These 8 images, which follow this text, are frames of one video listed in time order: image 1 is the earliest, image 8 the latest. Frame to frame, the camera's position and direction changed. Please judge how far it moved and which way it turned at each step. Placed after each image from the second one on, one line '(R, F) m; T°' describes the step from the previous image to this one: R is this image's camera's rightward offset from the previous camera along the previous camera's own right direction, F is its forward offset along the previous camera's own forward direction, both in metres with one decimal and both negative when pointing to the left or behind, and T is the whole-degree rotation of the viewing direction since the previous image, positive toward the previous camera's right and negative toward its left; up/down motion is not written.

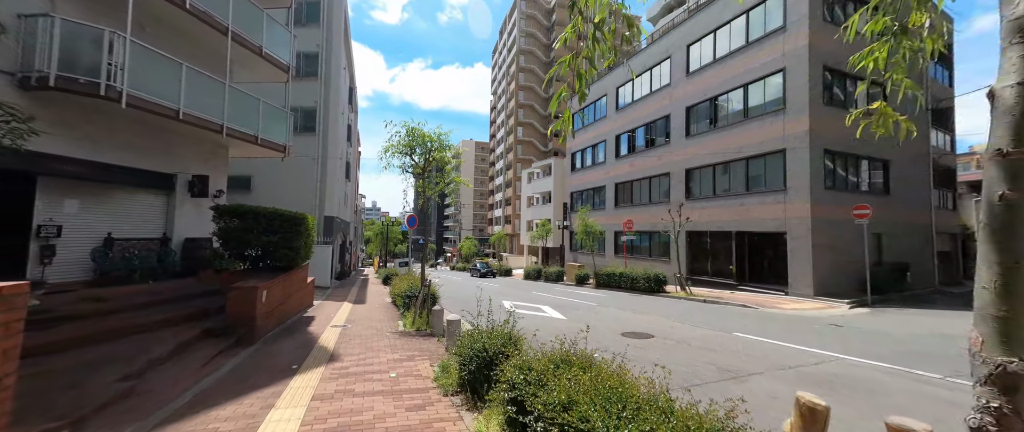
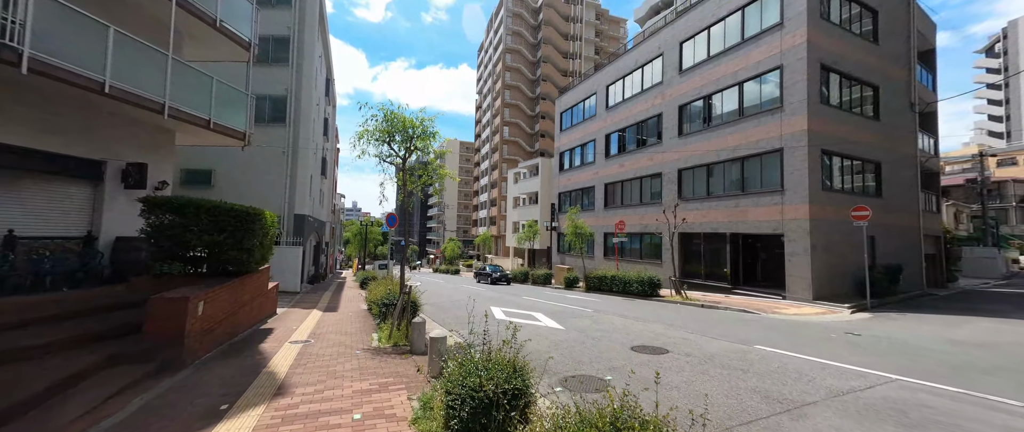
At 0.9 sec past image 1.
(-0.2, +1.1) m; +3°
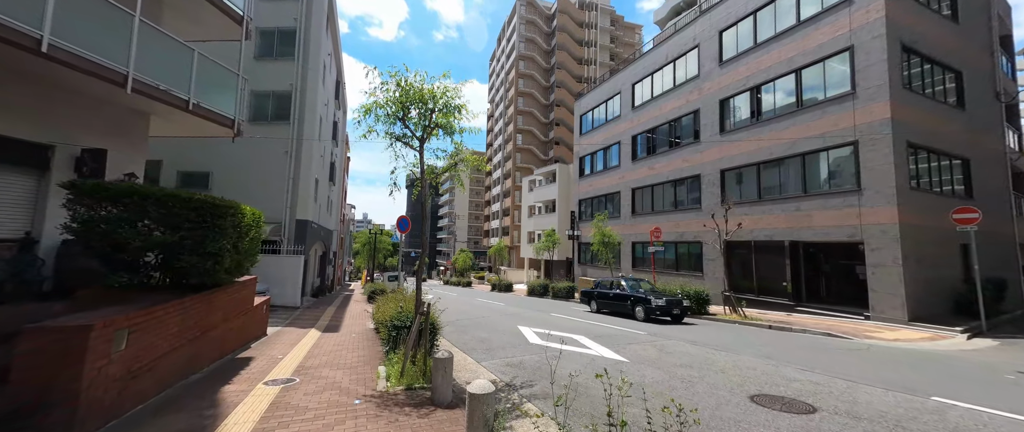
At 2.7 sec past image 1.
(-0.7, +2.0) m; -1°
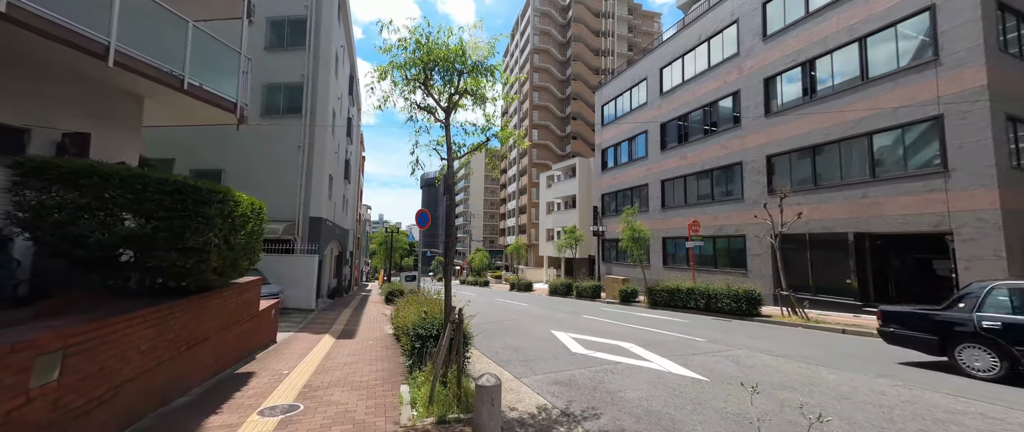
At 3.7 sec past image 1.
(-0.5, +1.2) m; -2°
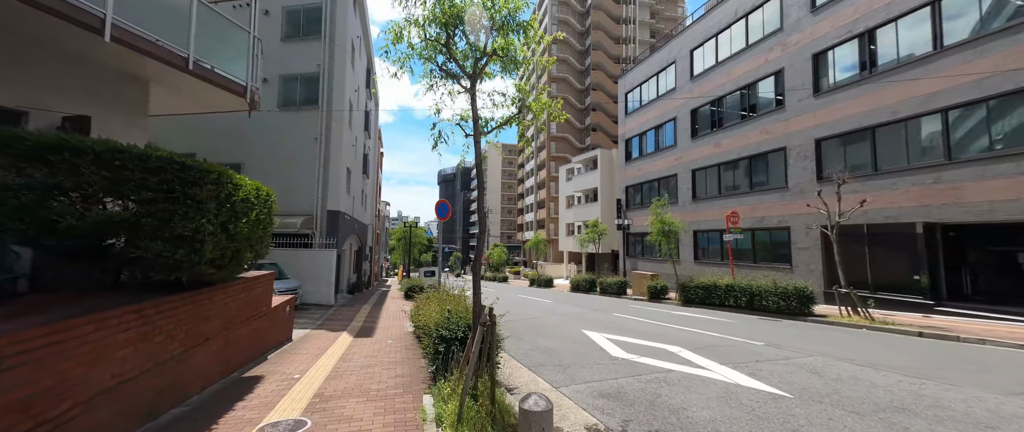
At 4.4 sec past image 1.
(-0.3, +0.8) m; -3°
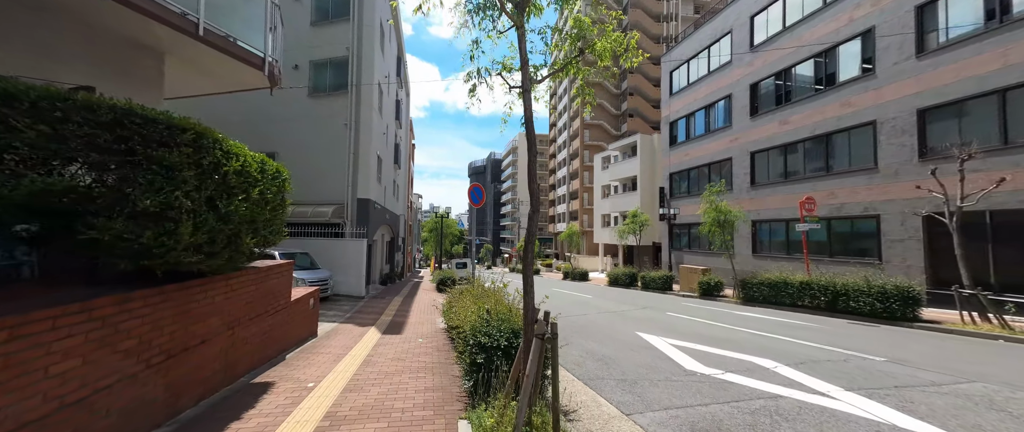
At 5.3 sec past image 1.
(-0.3, +1.2) m; -5°
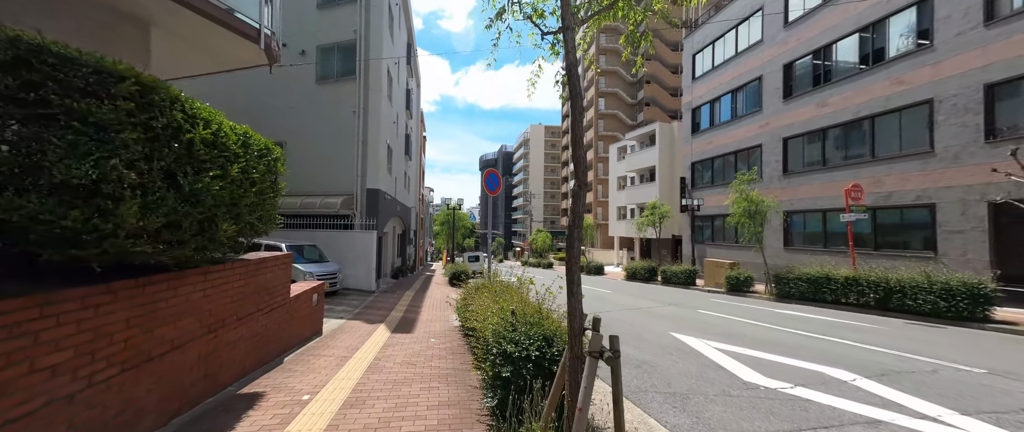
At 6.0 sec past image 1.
(-0.2, +0.8) m; -2°
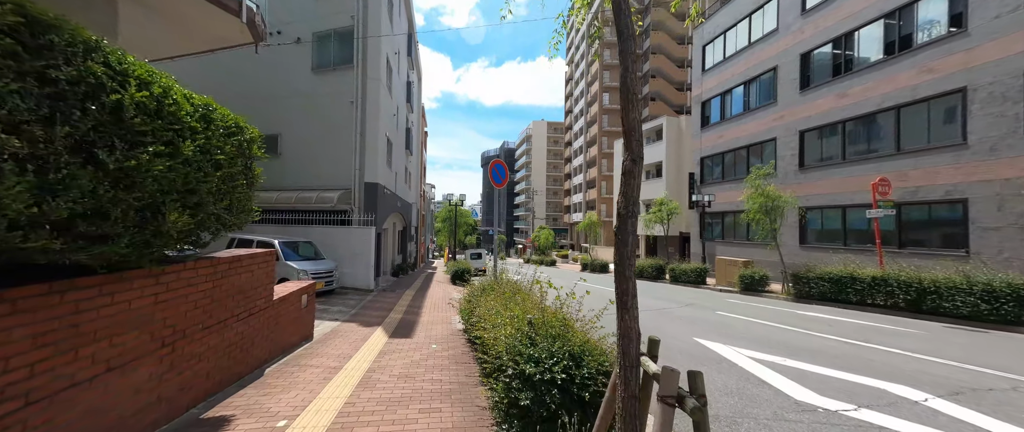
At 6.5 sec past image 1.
(-0.1, +0.7) m; 0°
